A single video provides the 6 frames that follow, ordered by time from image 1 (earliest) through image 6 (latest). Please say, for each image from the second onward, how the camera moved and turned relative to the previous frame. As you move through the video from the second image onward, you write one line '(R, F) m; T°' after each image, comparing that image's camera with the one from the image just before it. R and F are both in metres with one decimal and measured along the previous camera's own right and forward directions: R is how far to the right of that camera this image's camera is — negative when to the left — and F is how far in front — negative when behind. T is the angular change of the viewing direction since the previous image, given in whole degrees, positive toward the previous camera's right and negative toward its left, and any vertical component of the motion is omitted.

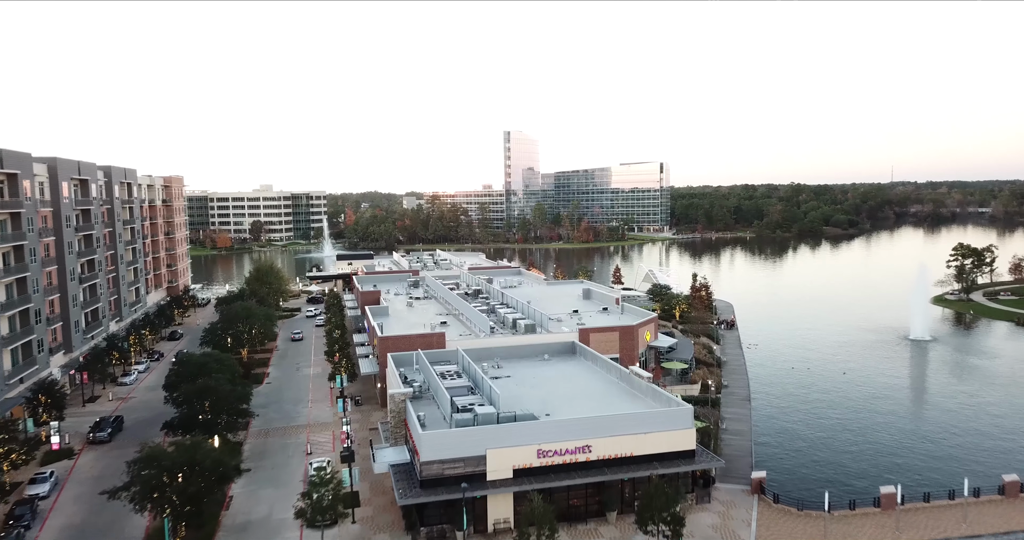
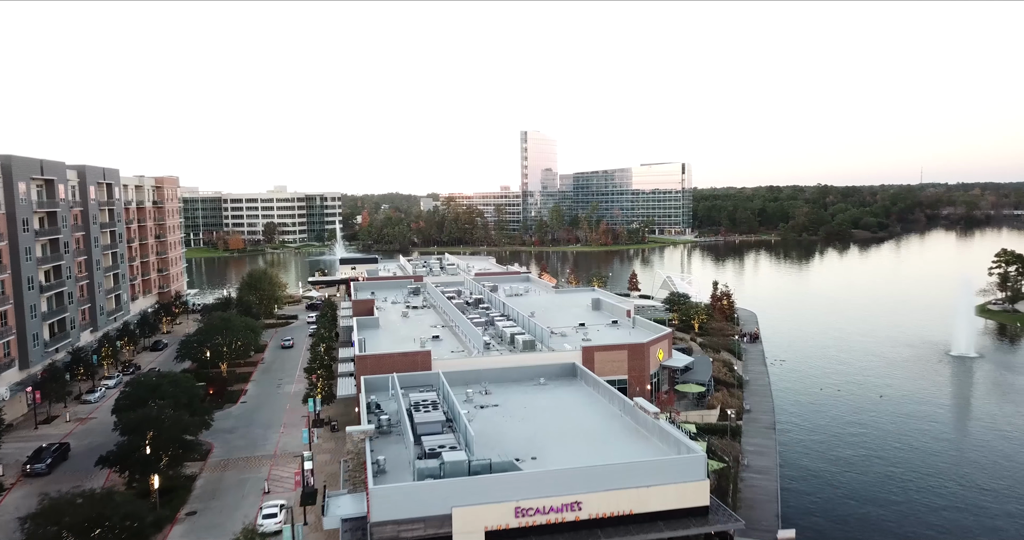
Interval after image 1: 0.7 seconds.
(+0.9, +3.2) m; -2°
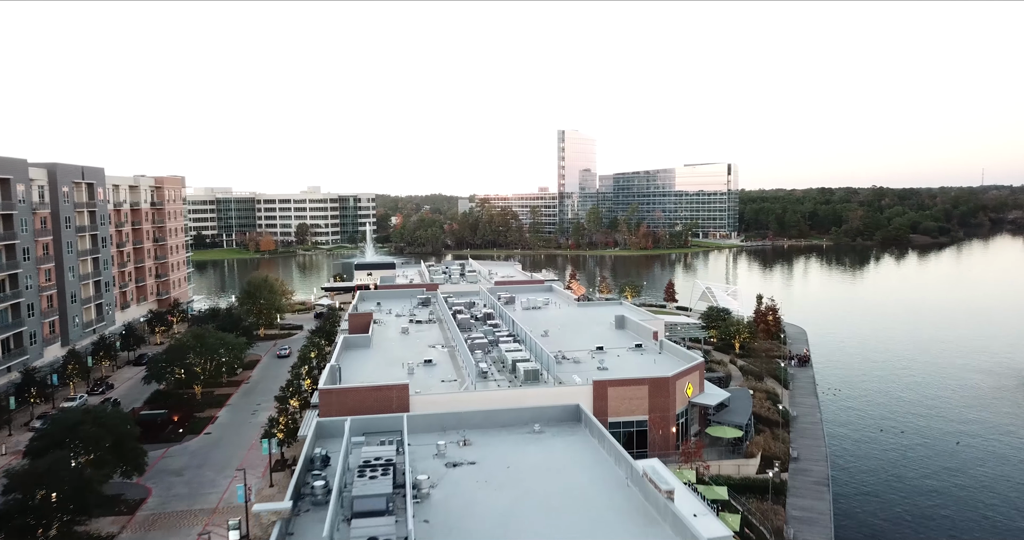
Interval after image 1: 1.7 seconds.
(+1.4, +4.4) m; -3°
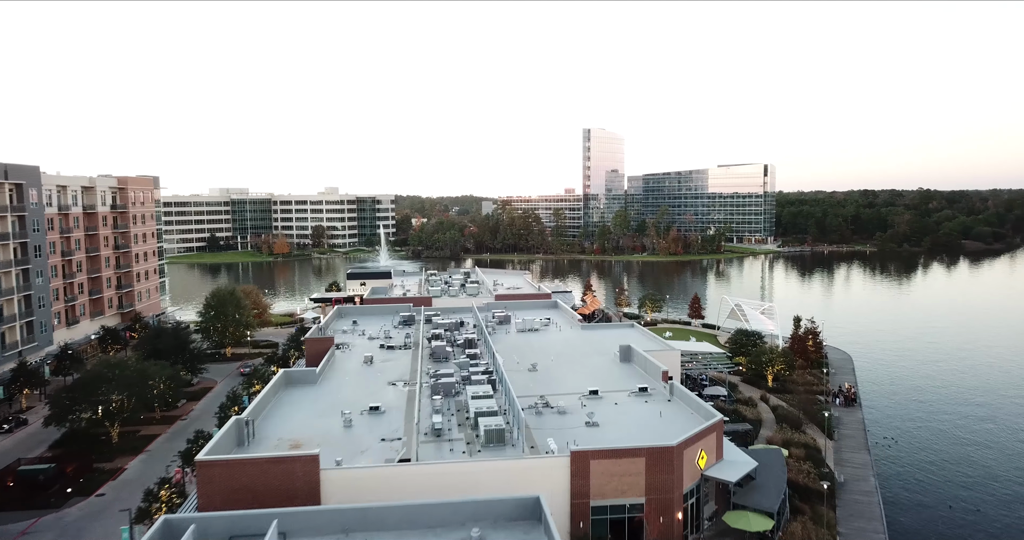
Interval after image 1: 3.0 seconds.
(+1.8, +5.7) m; -3°
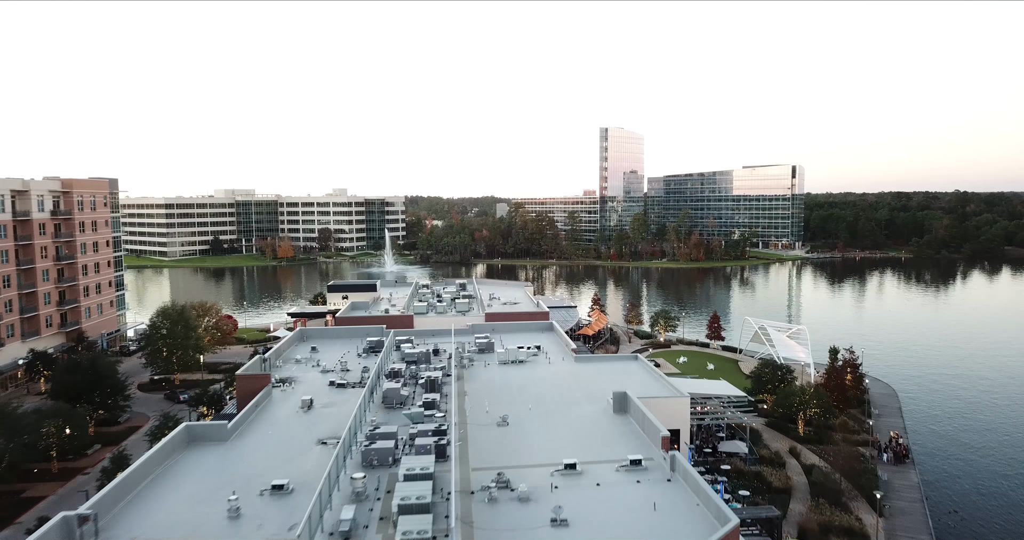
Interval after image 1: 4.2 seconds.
(+1.6, +5.4) m; -2°
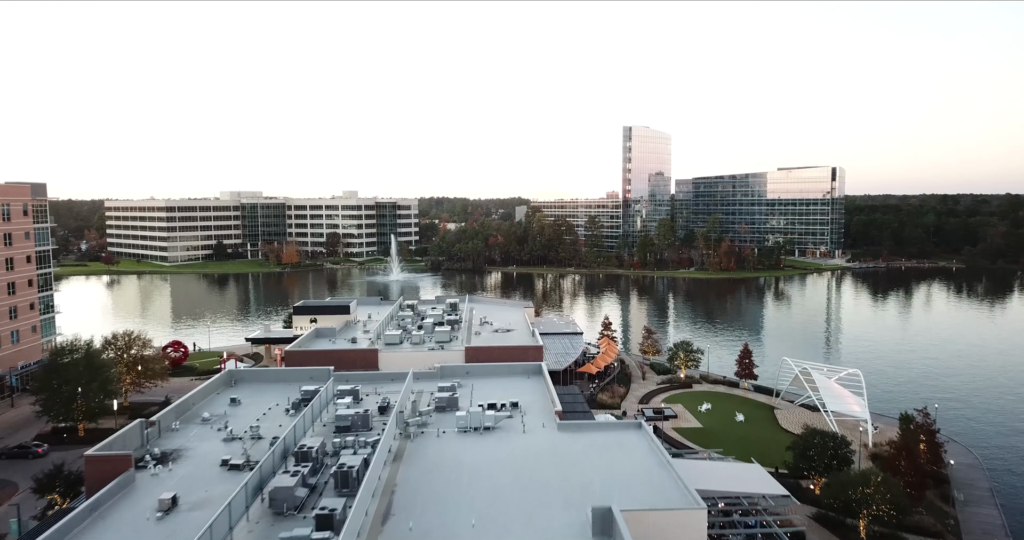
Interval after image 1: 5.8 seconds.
(+1.9, +7.0) m; -2°
